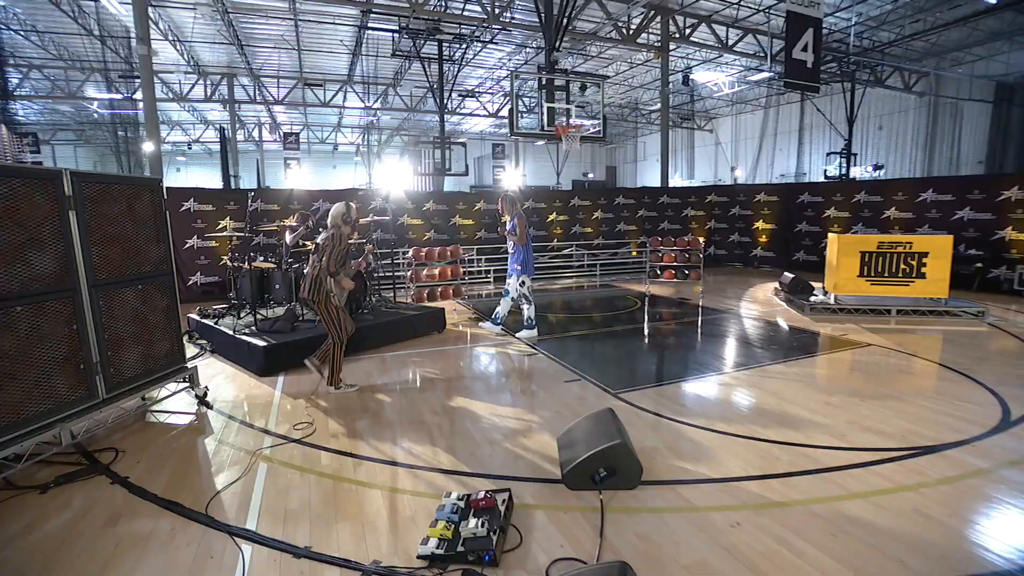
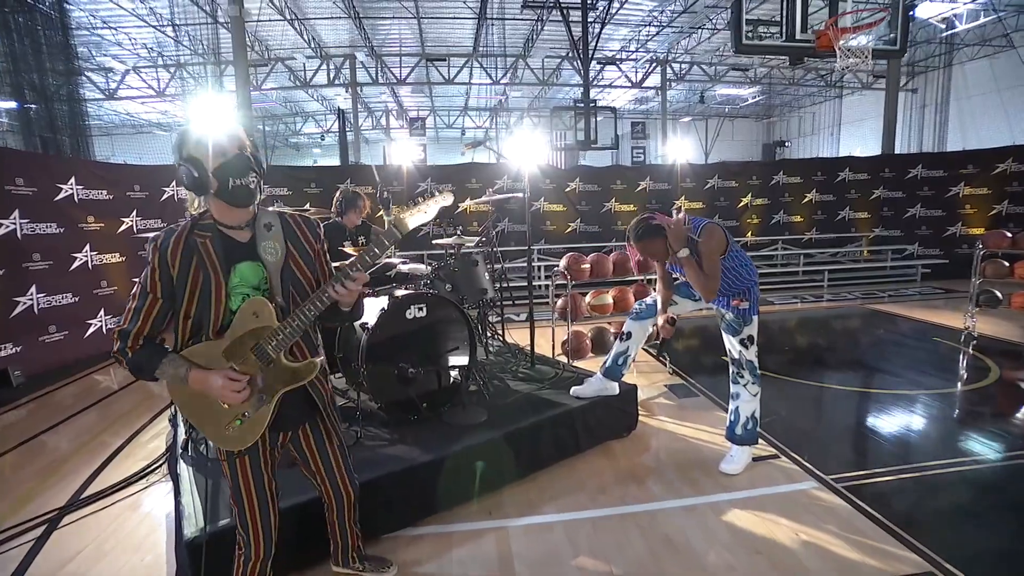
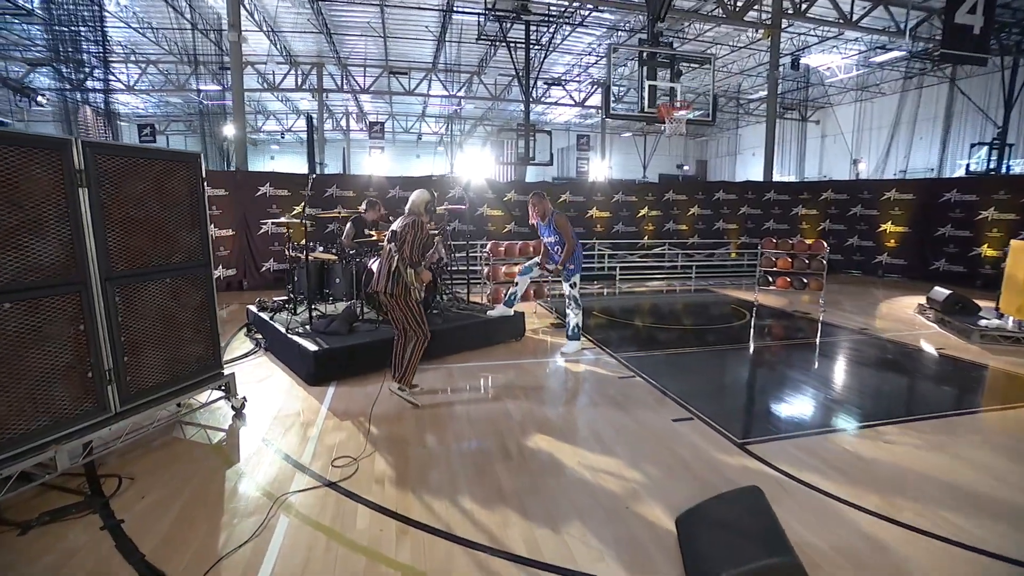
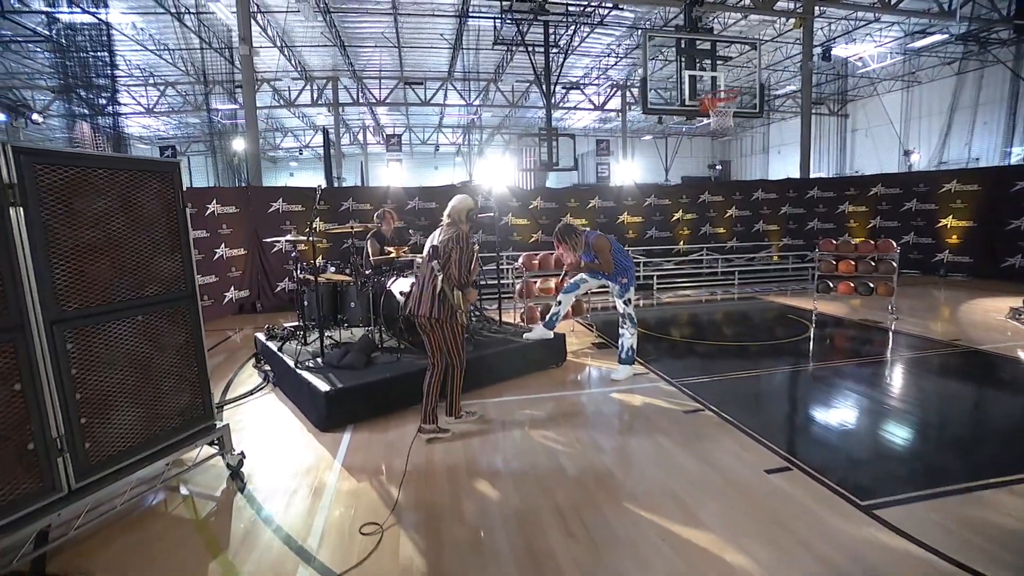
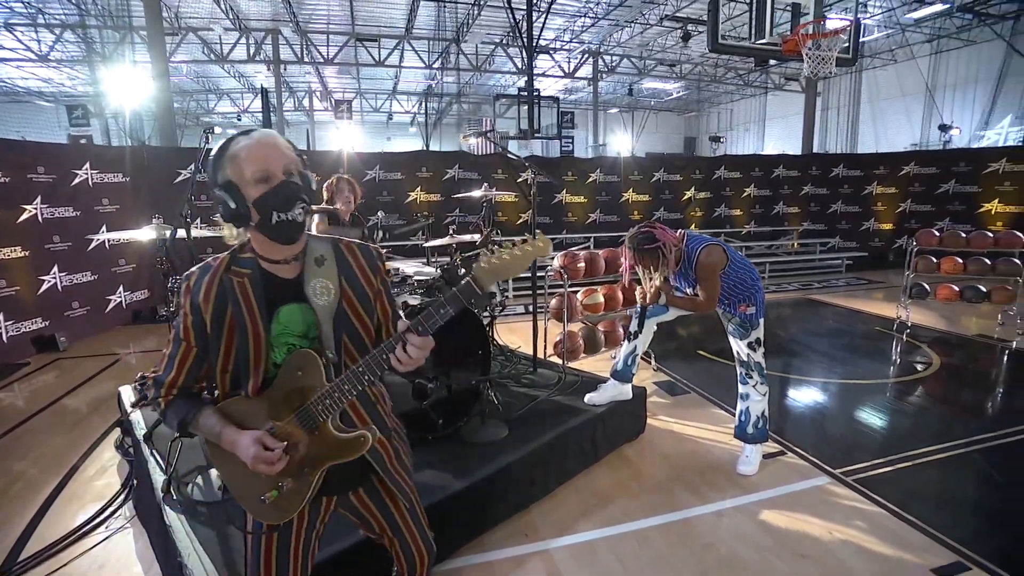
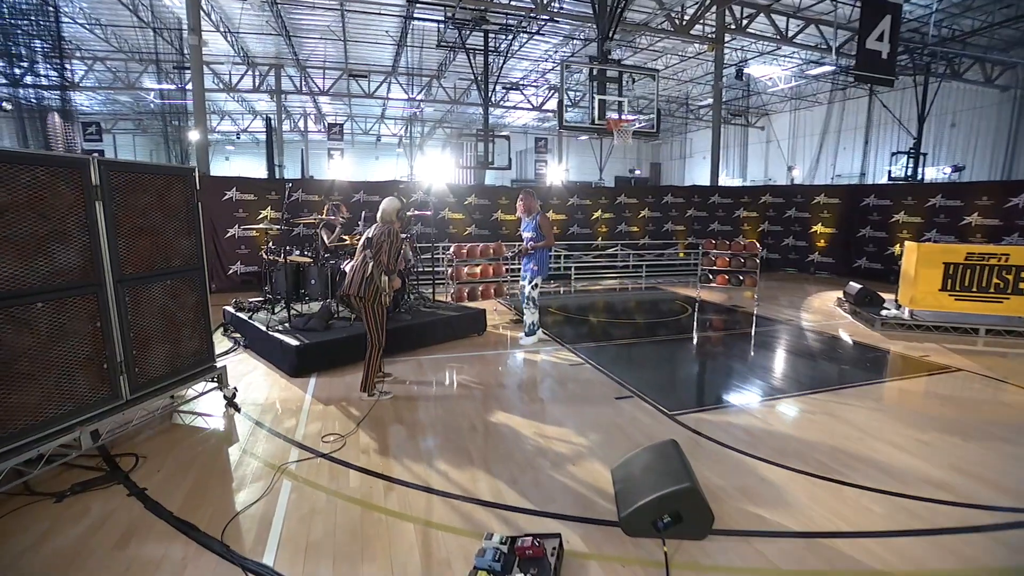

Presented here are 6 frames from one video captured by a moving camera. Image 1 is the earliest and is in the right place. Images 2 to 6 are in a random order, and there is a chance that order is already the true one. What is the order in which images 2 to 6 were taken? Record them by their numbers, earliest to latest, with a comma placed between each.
6, 3, 4, 2, 5
